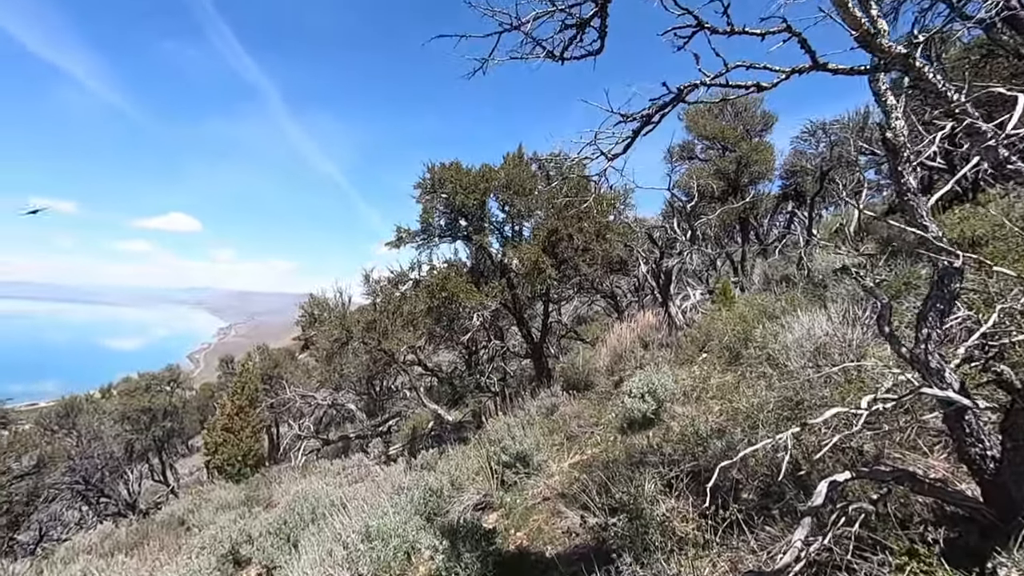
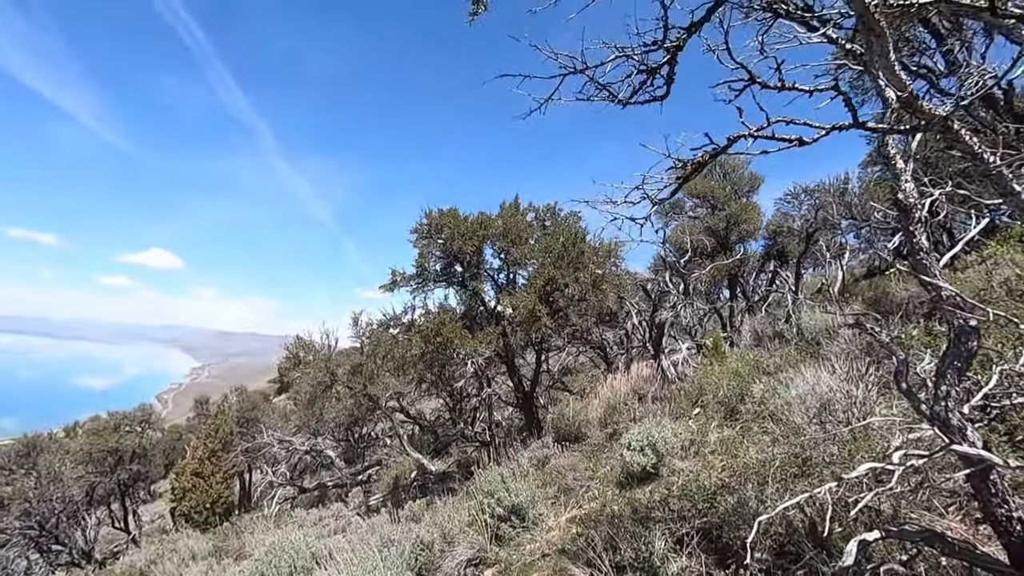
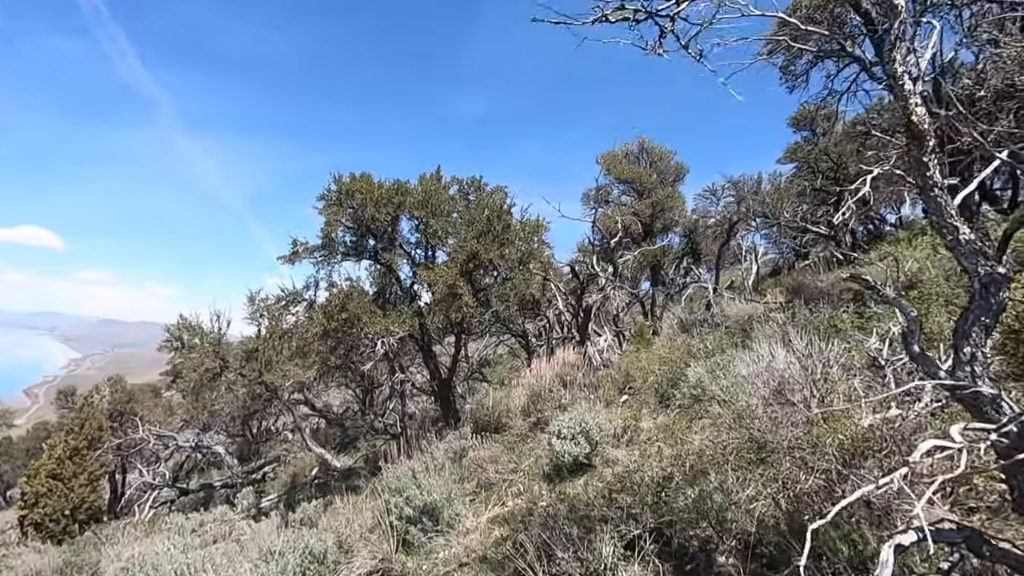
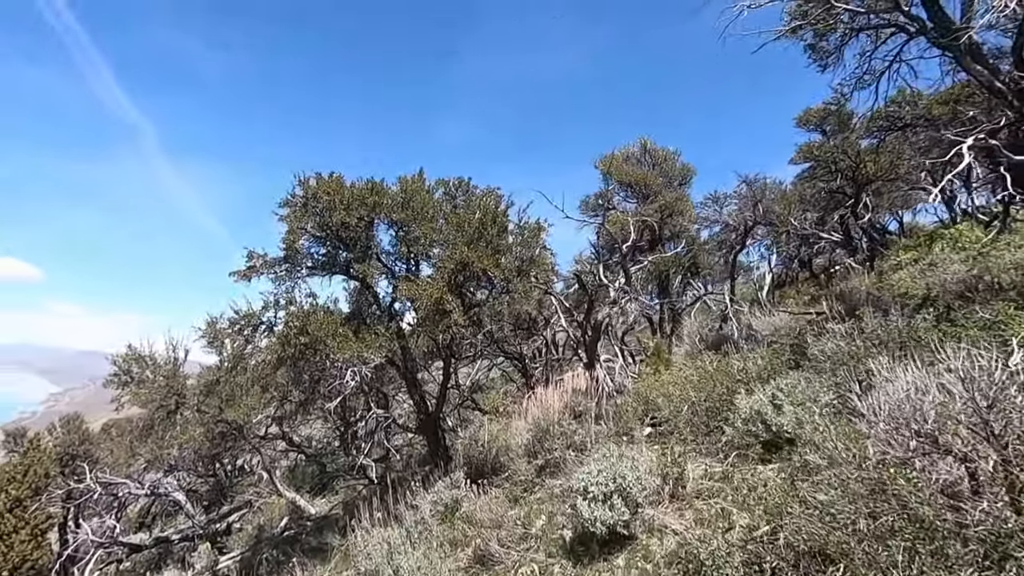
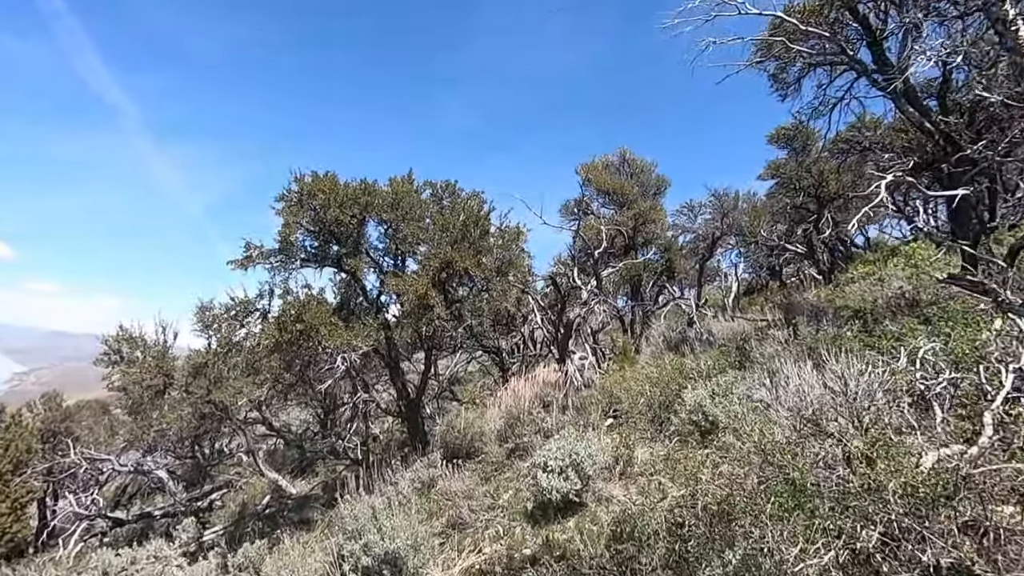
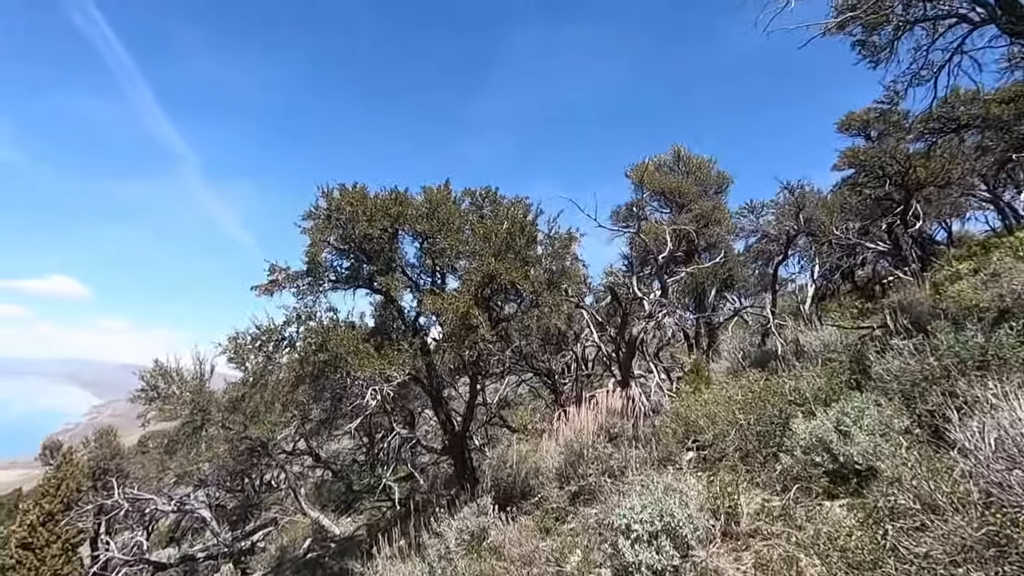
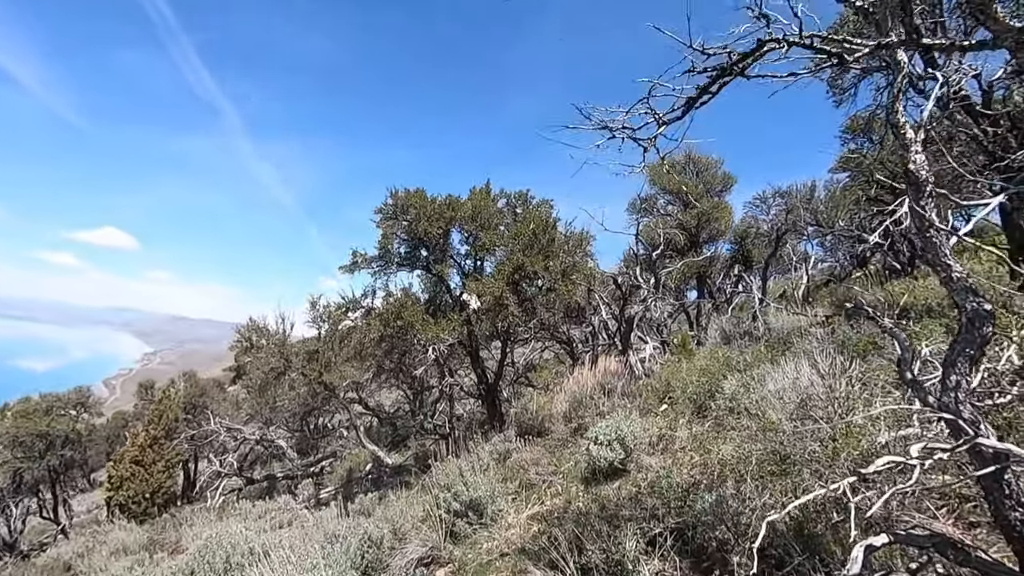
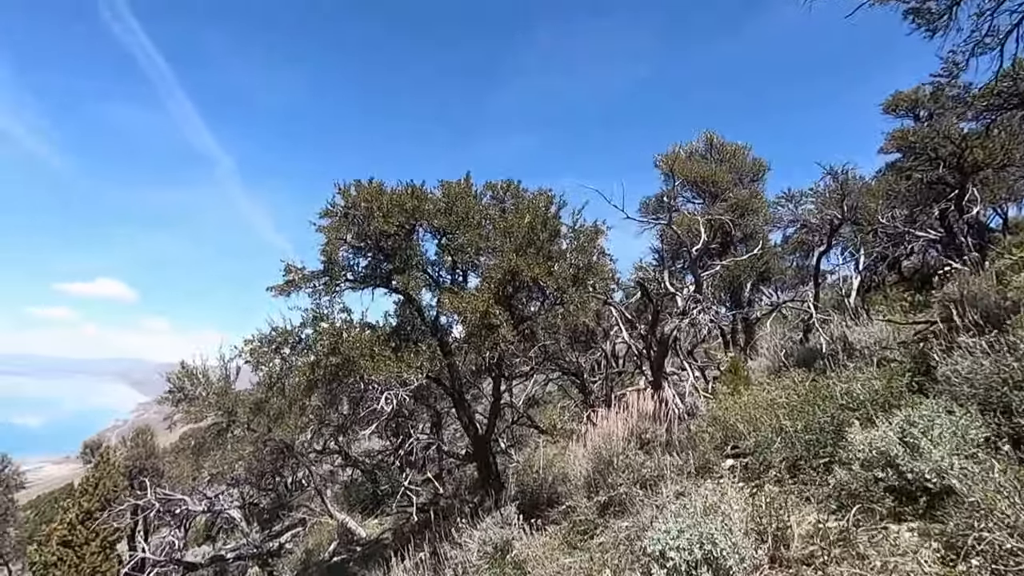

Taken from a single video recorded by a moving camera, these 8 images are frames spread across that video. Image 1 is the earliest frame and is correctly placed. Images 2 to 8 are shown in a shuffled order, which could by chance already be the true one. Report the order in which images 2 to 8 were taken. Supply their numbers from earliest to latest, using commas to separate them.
2, 7, 3, 5, 4, 6, 8
